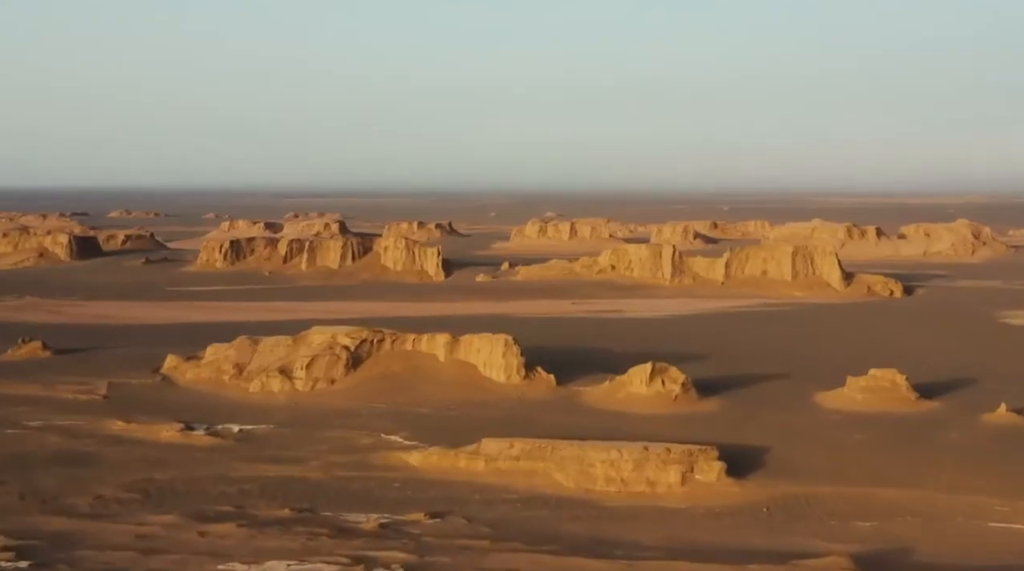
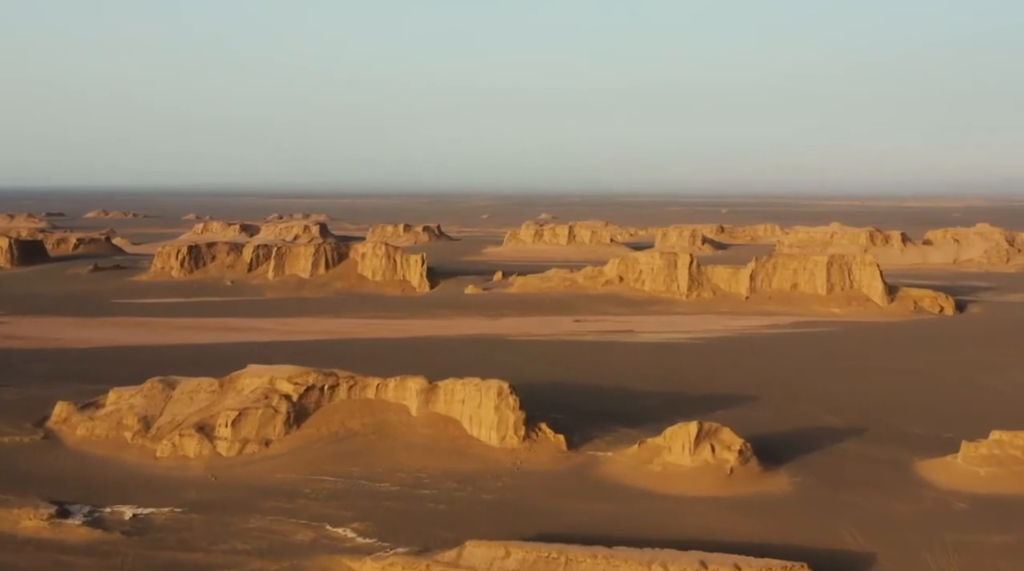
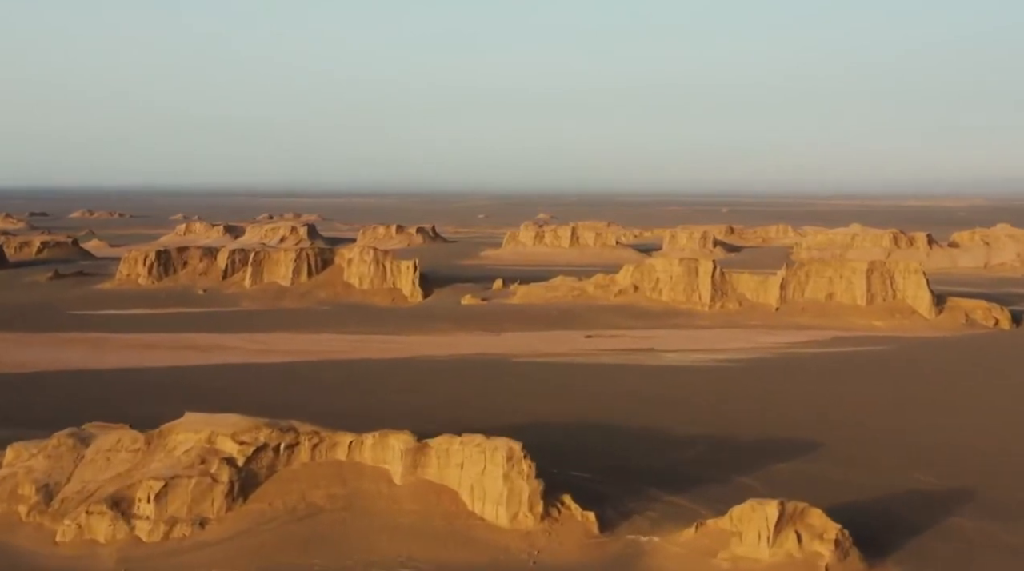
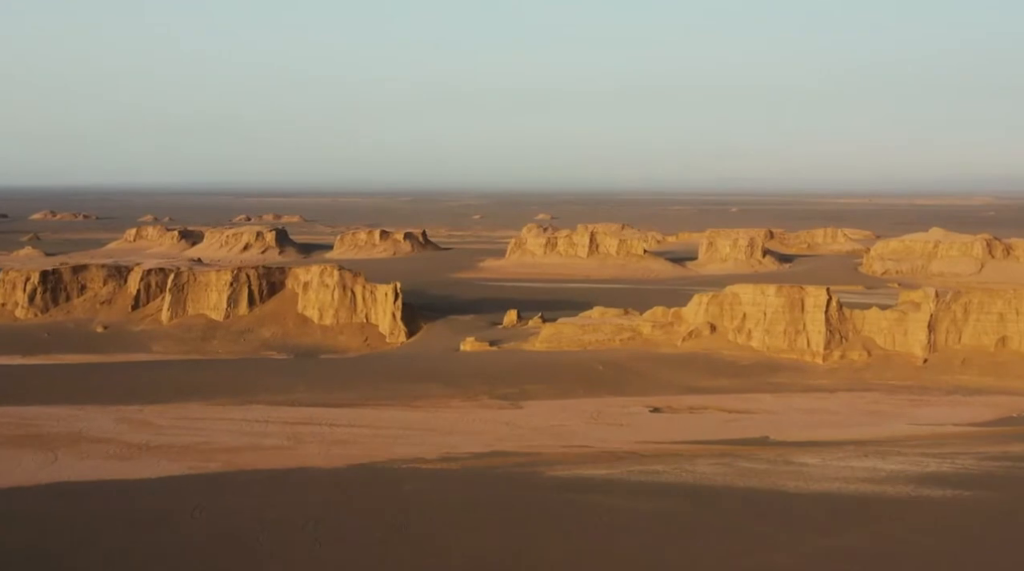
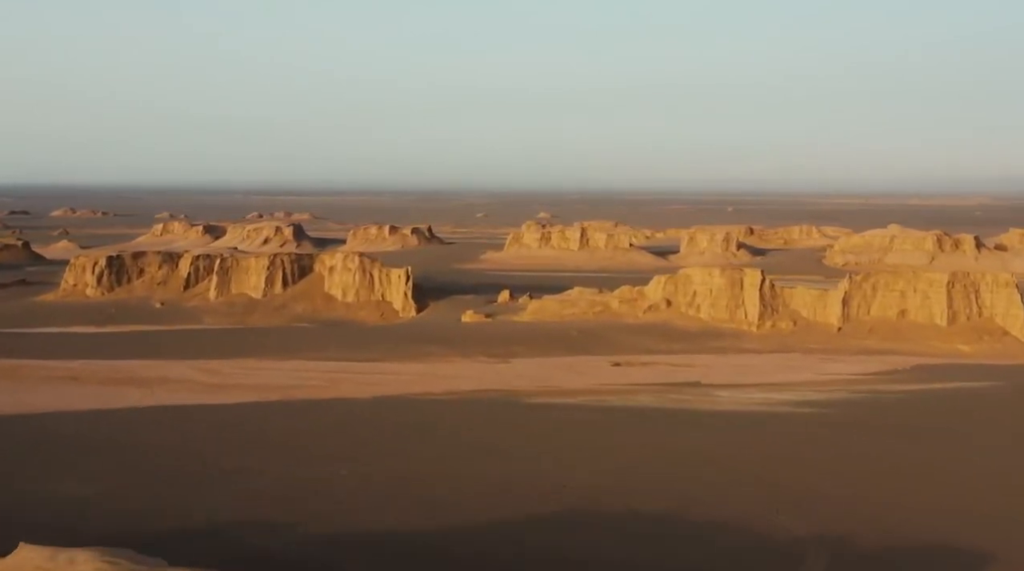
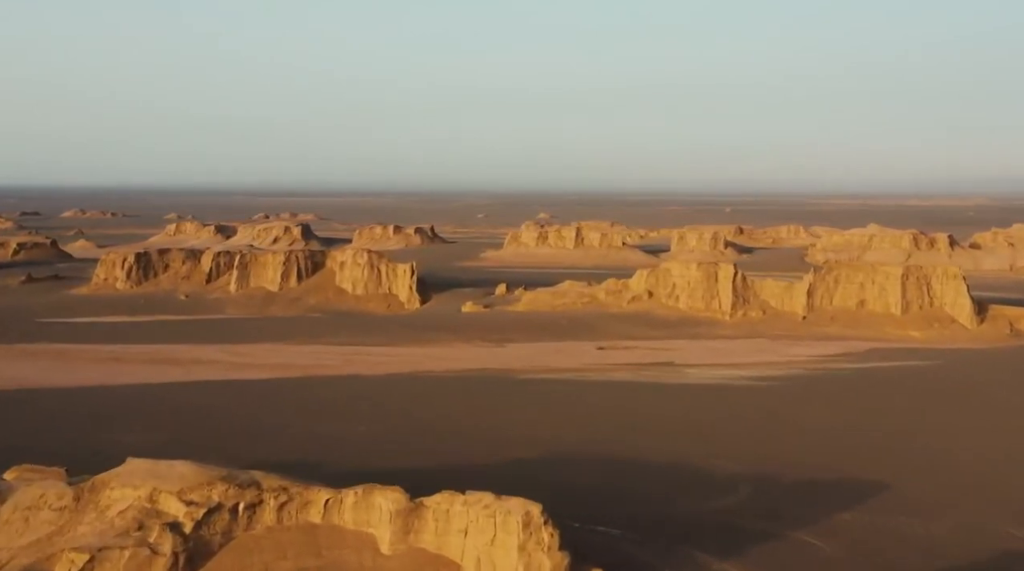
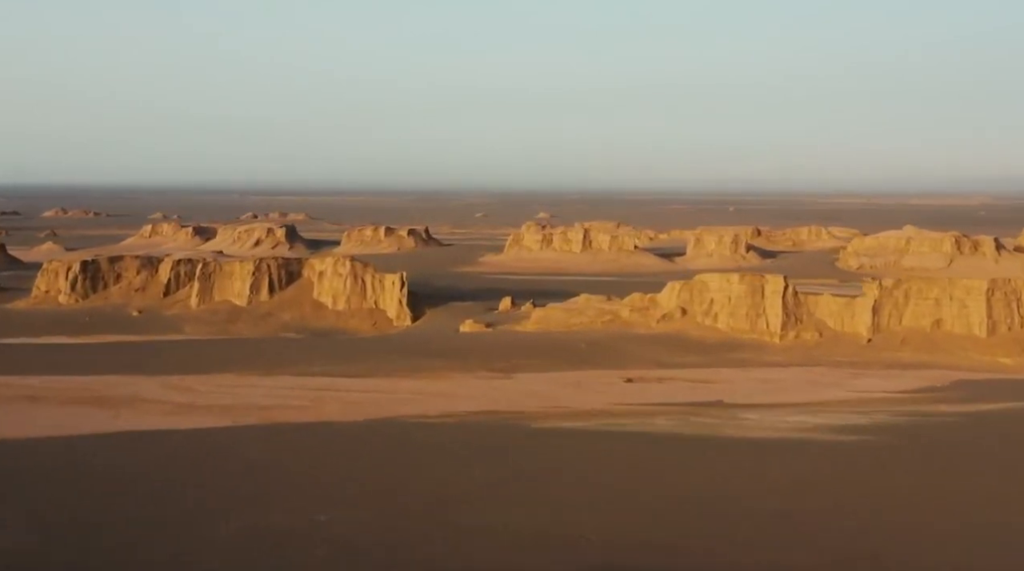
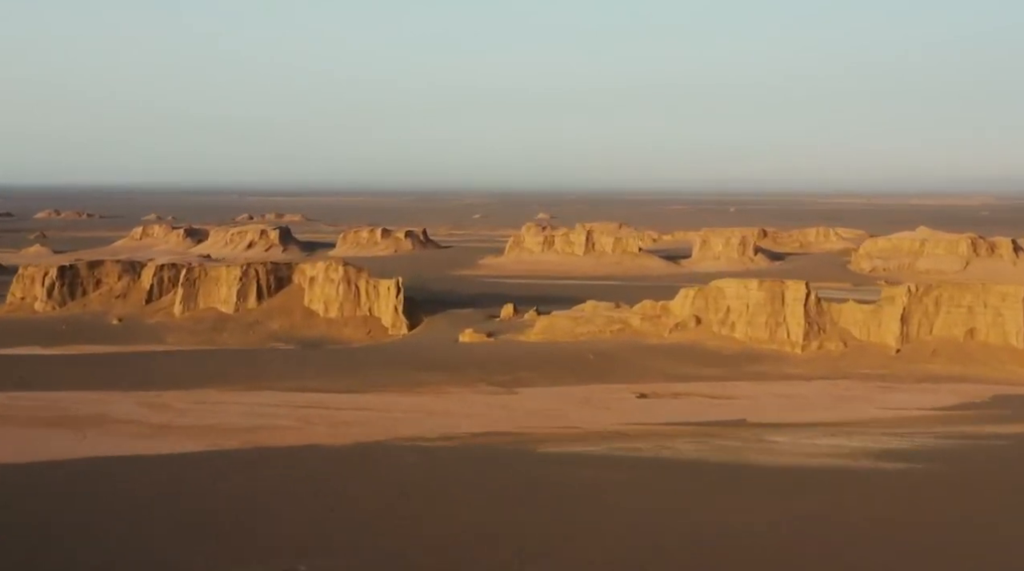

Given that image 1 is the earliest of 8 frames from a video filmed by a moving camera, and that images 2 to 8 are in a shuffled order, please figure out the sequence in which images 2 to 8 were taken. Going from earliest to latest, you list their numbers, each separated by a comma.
2, 3, 6, 5, 7, 8, 4
